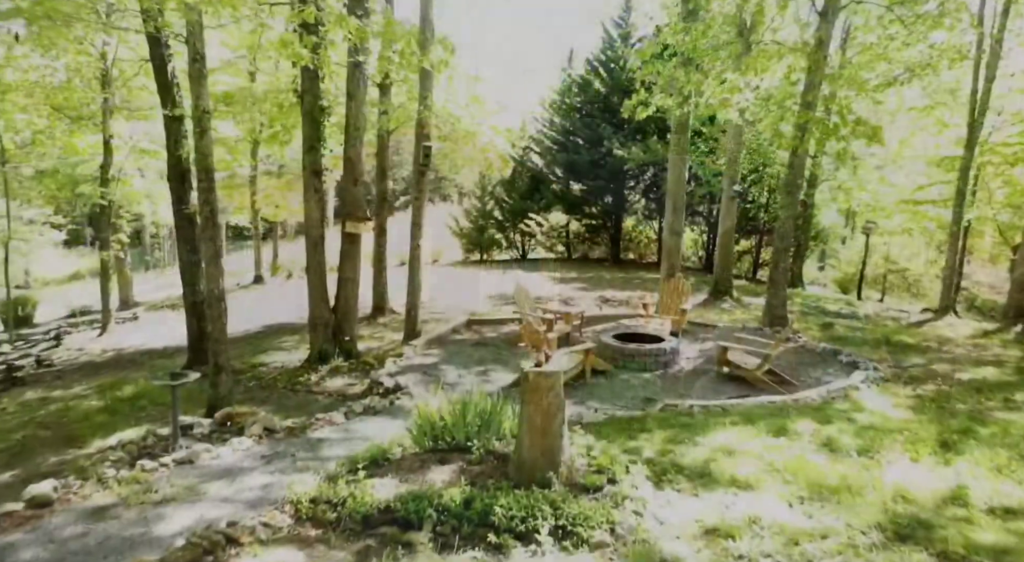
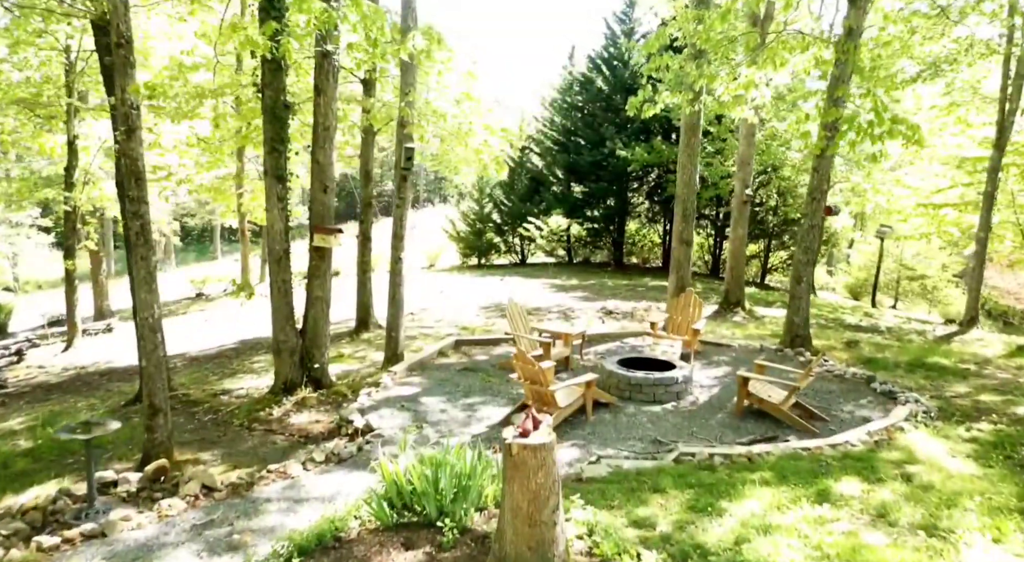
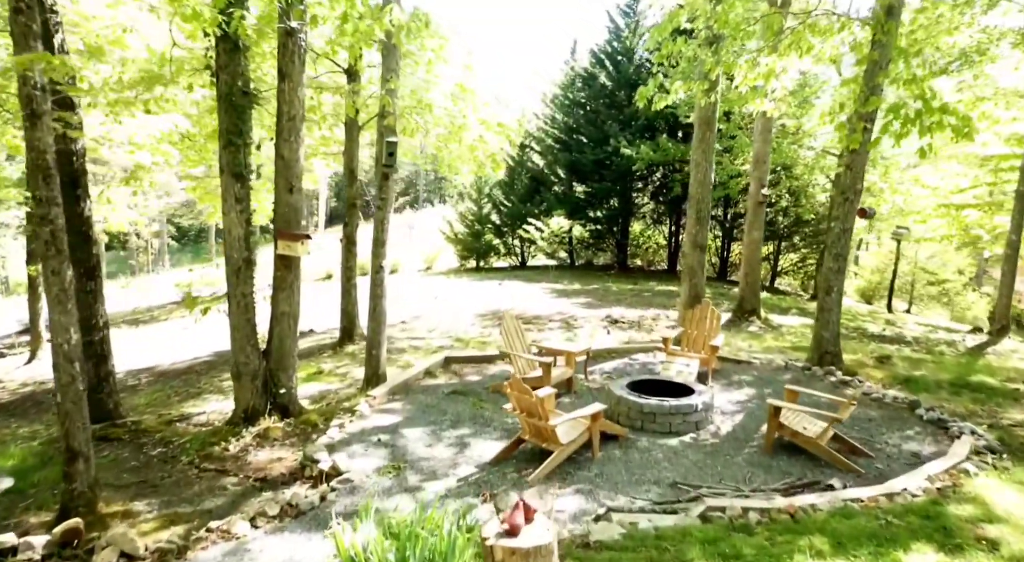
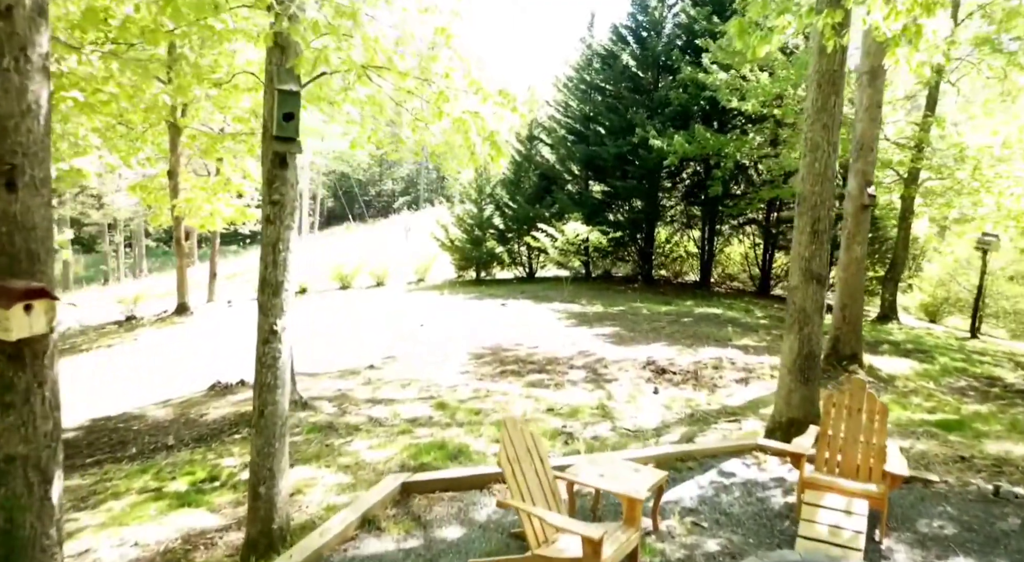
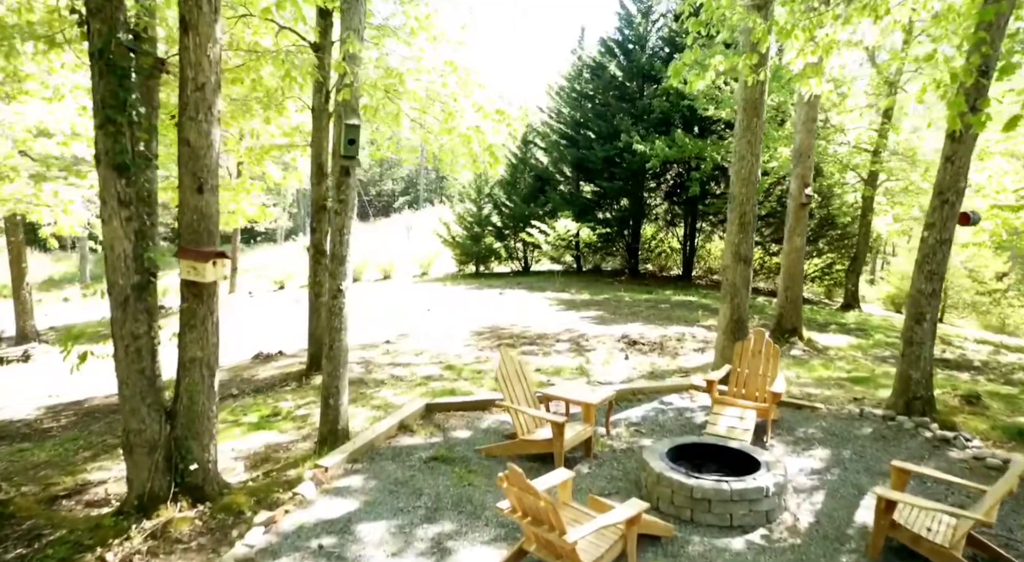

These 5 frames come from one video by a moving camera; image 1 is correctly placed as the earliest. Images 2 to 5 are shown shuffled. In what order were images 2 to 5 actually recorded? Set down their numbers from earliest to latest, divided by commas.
2, 3, 5, 4
